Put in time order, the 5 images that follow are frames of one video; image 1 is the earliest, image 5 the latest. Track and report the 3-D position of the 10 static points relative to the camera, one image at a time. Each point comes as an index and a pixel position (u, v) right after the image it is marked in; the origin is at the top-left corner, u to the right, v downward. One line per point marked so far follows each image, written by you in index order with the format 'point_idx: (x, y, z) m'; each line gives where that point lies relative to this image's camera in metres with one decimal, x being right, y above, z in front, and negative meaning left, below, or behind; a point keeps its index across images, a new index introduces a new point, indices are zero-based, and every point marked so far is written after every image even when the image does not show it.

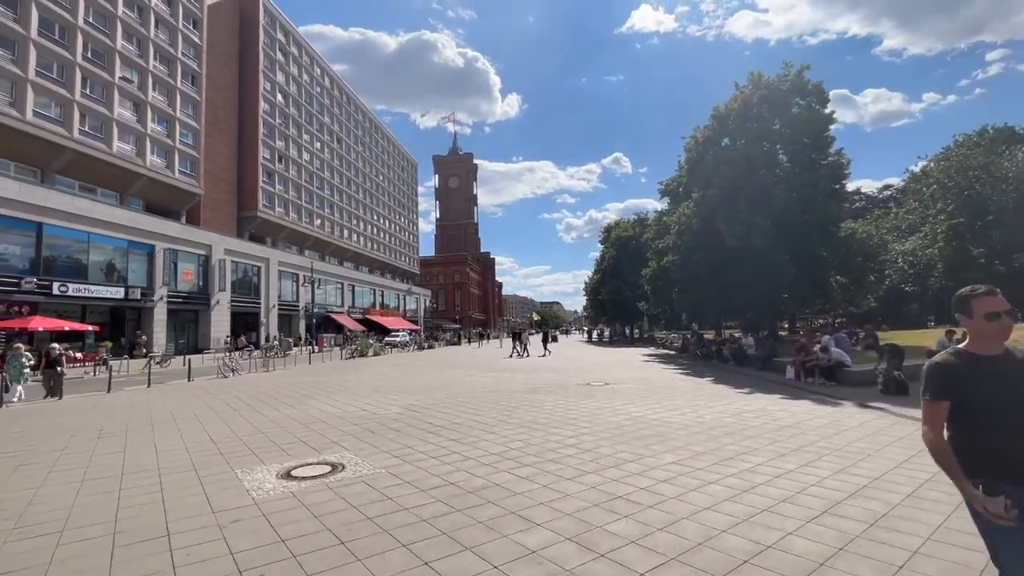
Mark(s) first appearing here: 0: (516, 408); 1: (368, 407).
0: (0.0, -2.8, +11.2) m
1: (-3.4, -2.9, +11.6) m
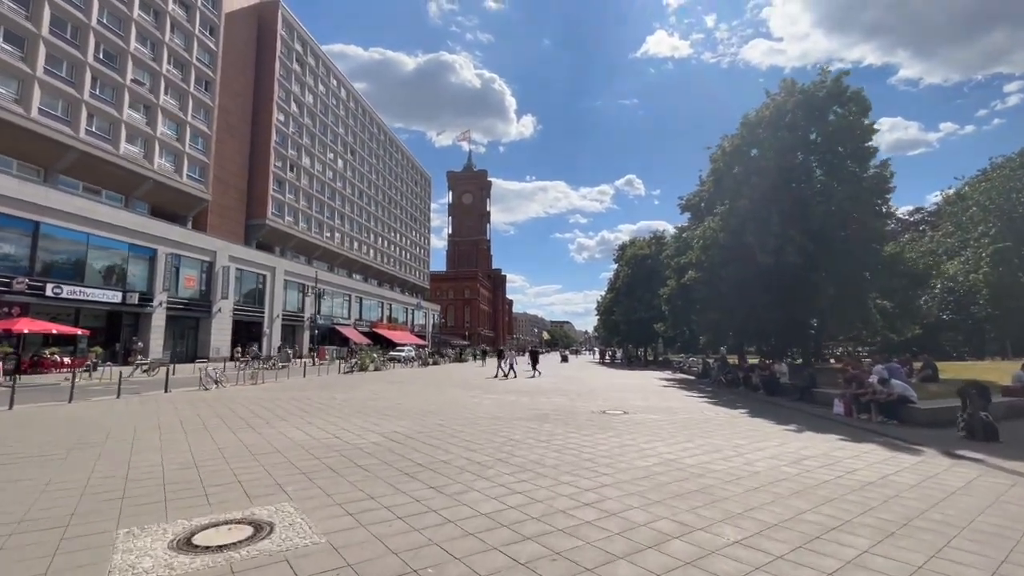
0: (+0.1, -3.0, +9.3) m
1: (-3.4, -3.0, +9.7) m
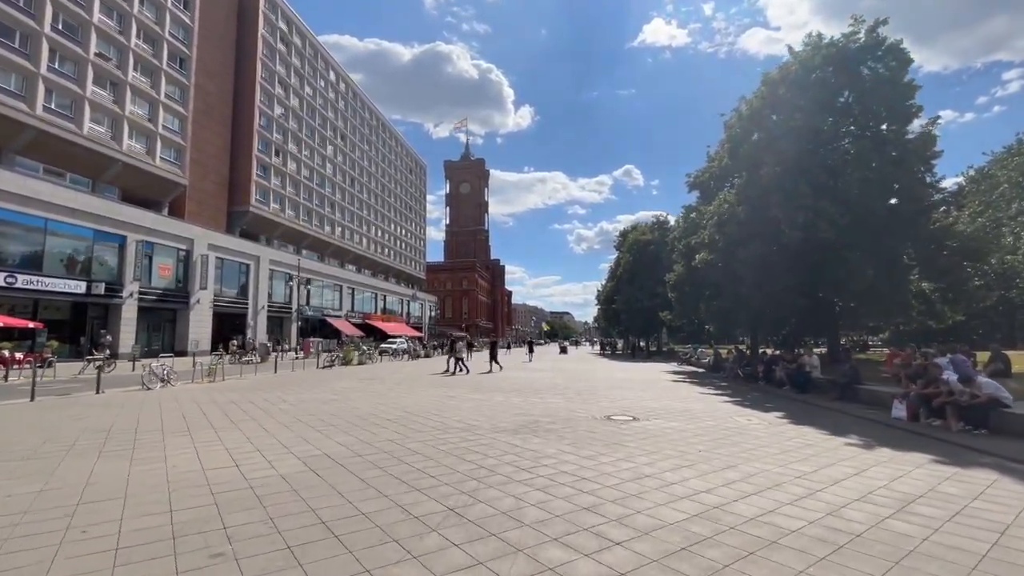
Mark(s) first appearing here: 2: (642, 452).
0: (-0.3, -2.5, +6.6) m
1: (-3.8, -2.5, +7.1) m
2: (+2.1, -2.6, +7.8) m
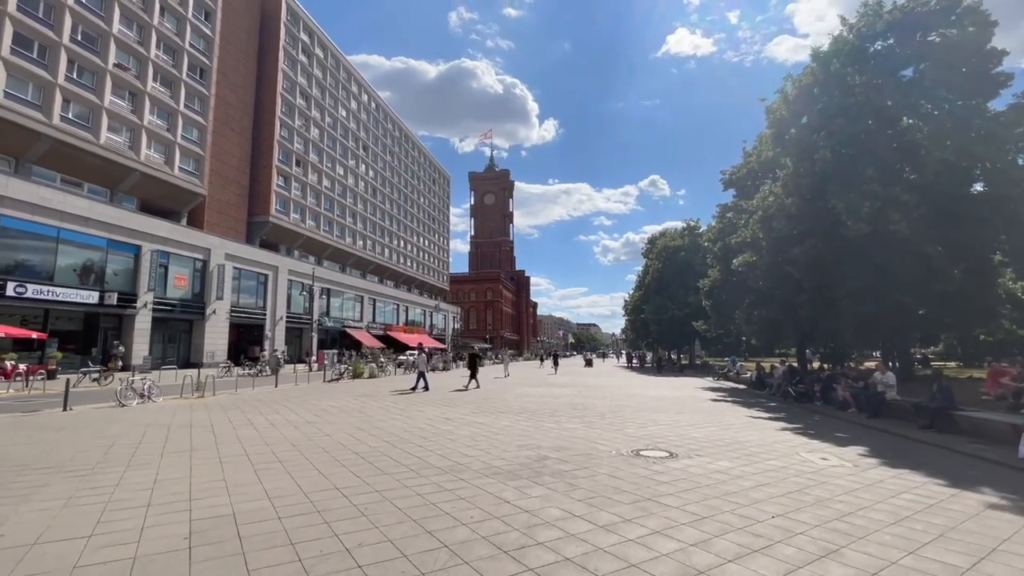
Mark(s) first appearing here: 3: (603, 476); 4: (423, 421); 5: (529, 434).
0: (-0.5, -2.4, +4.4) m
1: (-4.0, -2.4, +5.0) m
2: (+2.0, -2.5, +5.4) m
3: (+1.3, -2.8, +7.1) m
4: (-2.3, -3.4, +12.5) m
5: (+0.3, -3.2, +10.6) m
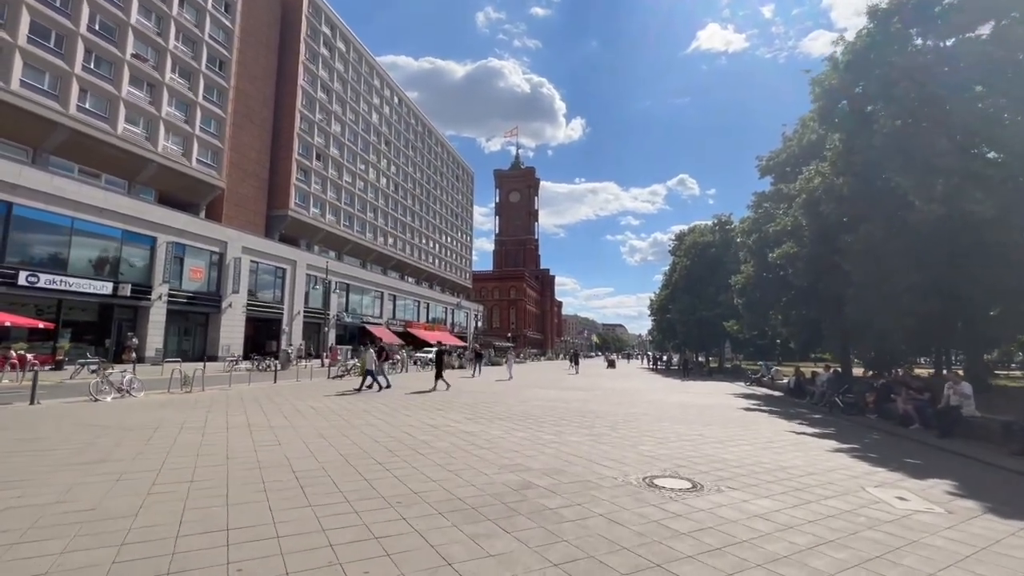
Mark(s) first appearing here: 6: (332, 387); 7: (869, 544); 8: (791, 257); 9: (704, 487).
0: (-1.0, -2.1, +2.6) m
1: (-4.5, -2.1, +3.4) m
2: (+1.5, -2.3, +3.5) m
3: (+0.9, -2.5, +5.3) m
4: (-2.4, -3.1, +10.9) m
5: (+0.1, -2.9, +8.8) m
6: (-7.4, -4.1, +19.9) m
7: (+3.5, -2.5, +4.7) m
8: (+10.8, +1.2, +18.9) m
9: (+2.6, -2.7, +6.5) m
